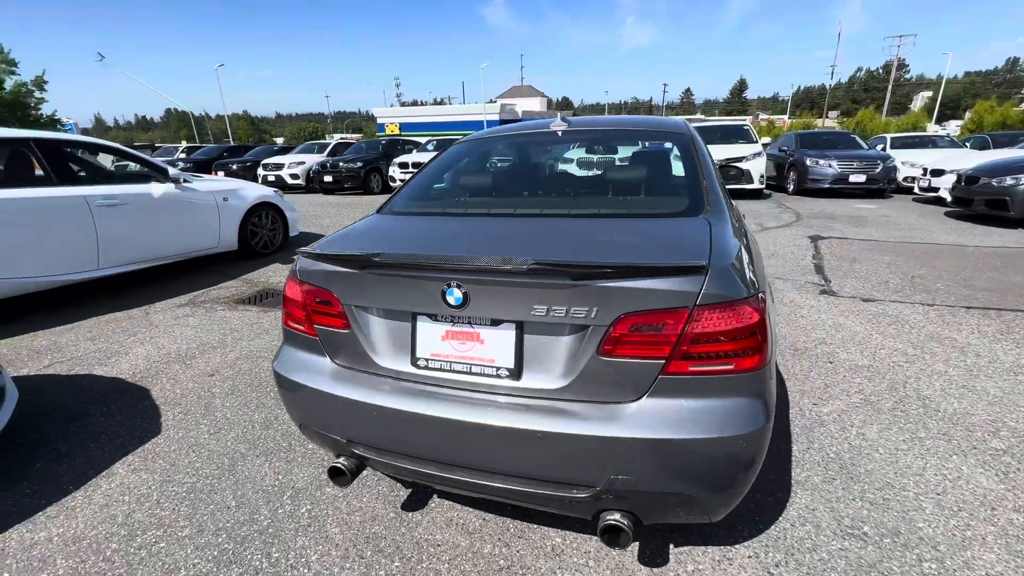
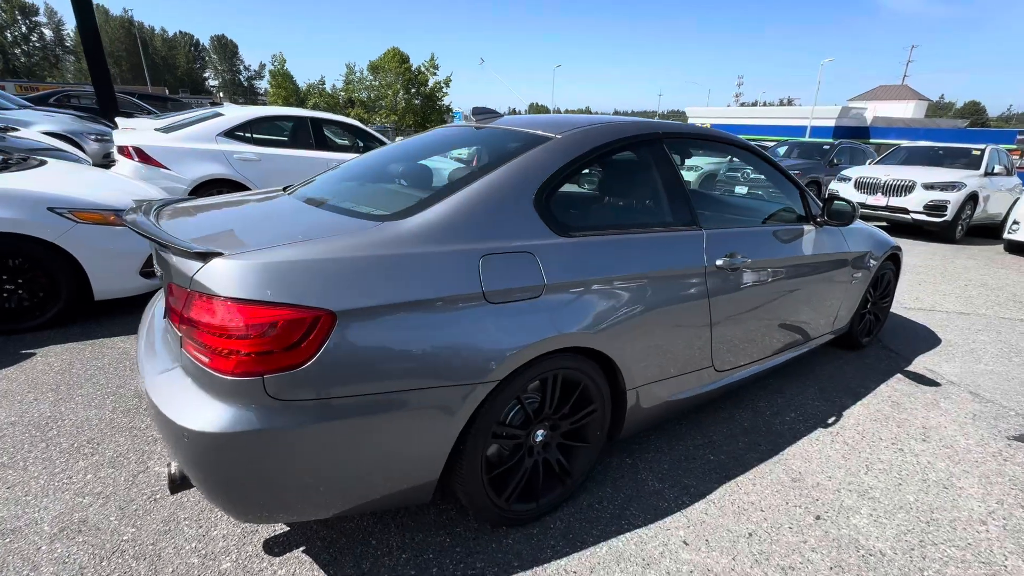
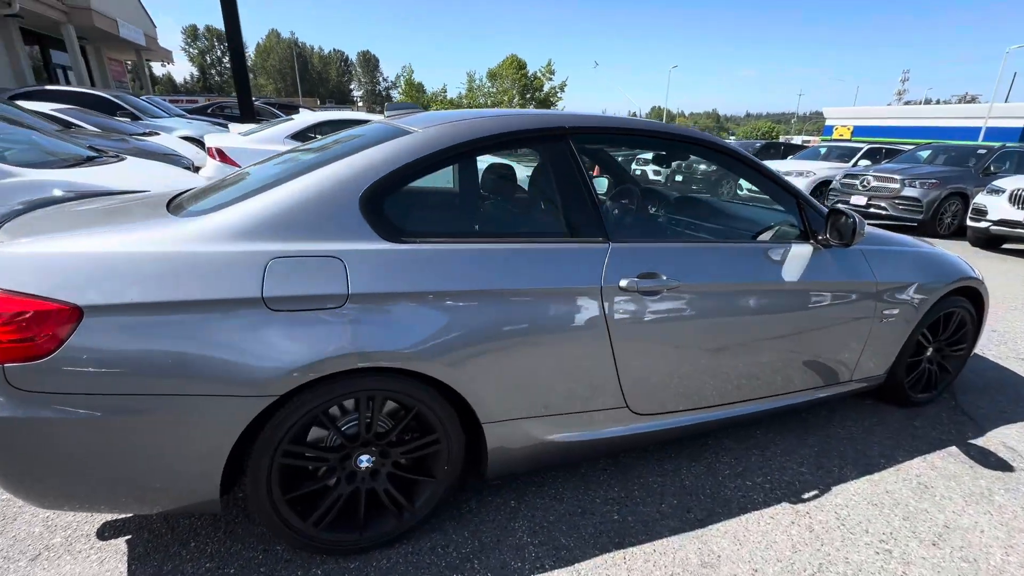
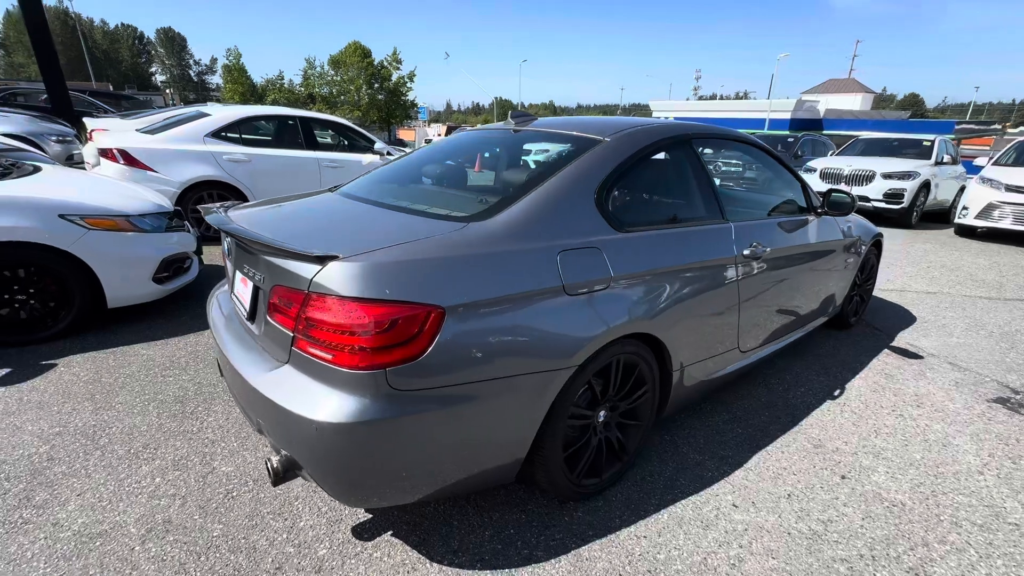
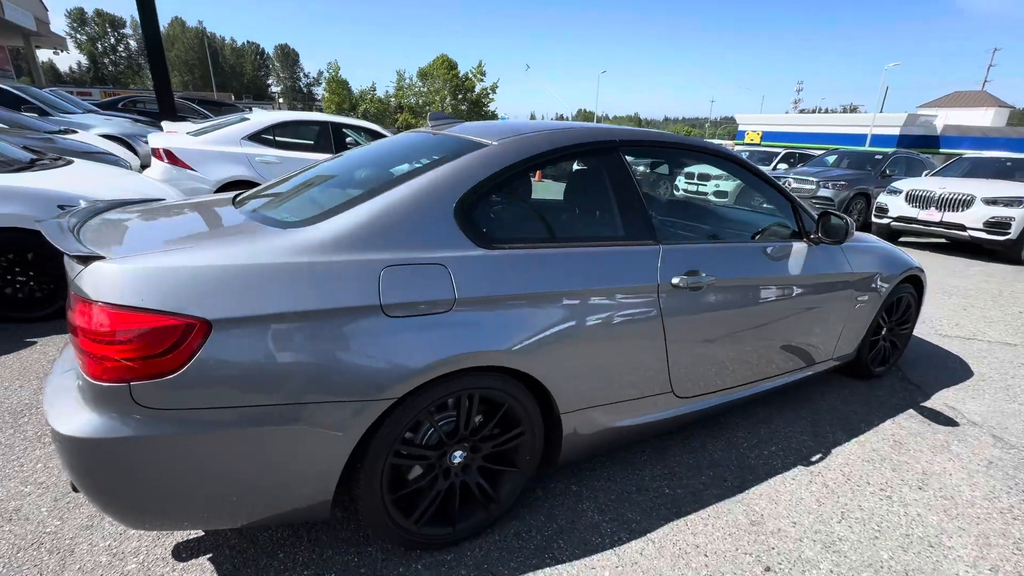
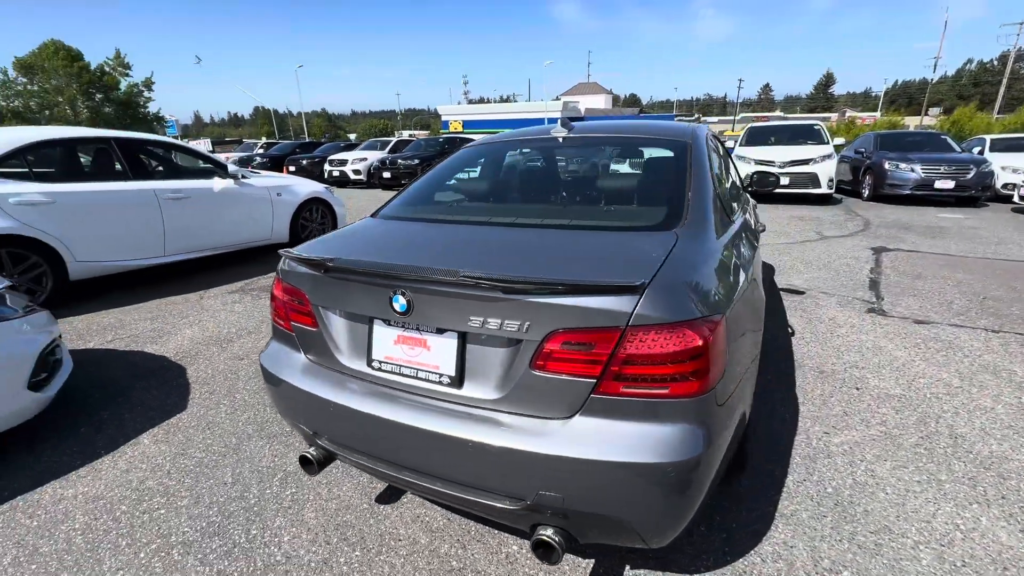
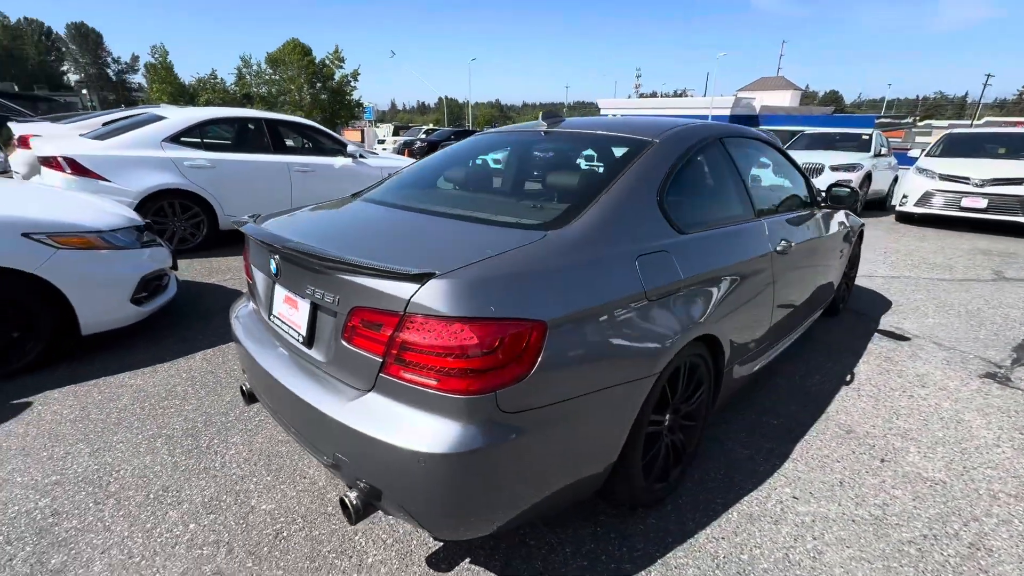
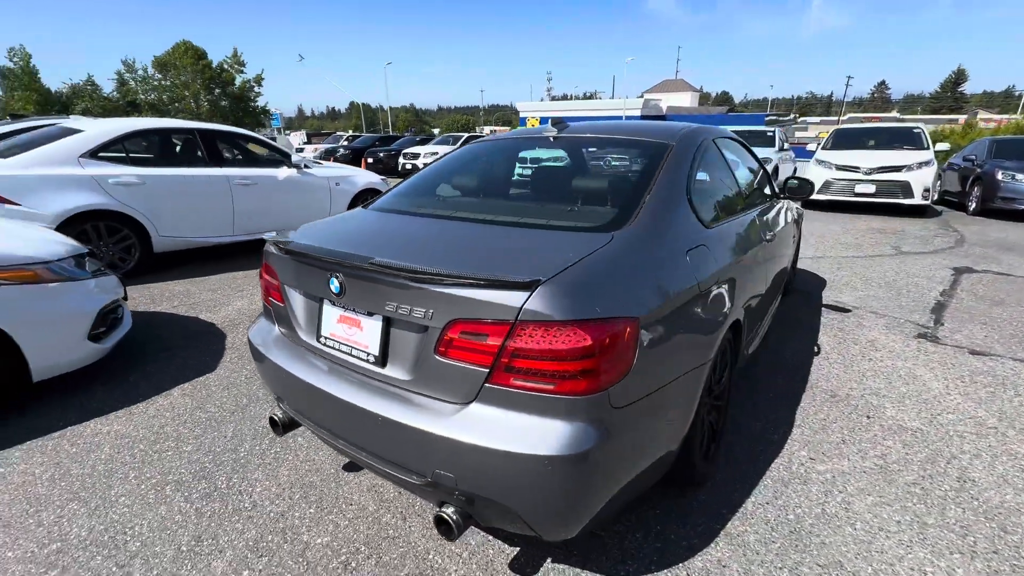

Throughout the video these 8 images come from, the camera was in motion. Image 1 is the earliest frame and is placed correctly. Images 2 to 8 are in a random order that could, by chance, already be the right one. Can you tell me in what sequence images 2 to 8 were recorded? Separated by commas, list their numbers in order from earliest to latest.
6, 8, 7, 4, 2, 5, 3
